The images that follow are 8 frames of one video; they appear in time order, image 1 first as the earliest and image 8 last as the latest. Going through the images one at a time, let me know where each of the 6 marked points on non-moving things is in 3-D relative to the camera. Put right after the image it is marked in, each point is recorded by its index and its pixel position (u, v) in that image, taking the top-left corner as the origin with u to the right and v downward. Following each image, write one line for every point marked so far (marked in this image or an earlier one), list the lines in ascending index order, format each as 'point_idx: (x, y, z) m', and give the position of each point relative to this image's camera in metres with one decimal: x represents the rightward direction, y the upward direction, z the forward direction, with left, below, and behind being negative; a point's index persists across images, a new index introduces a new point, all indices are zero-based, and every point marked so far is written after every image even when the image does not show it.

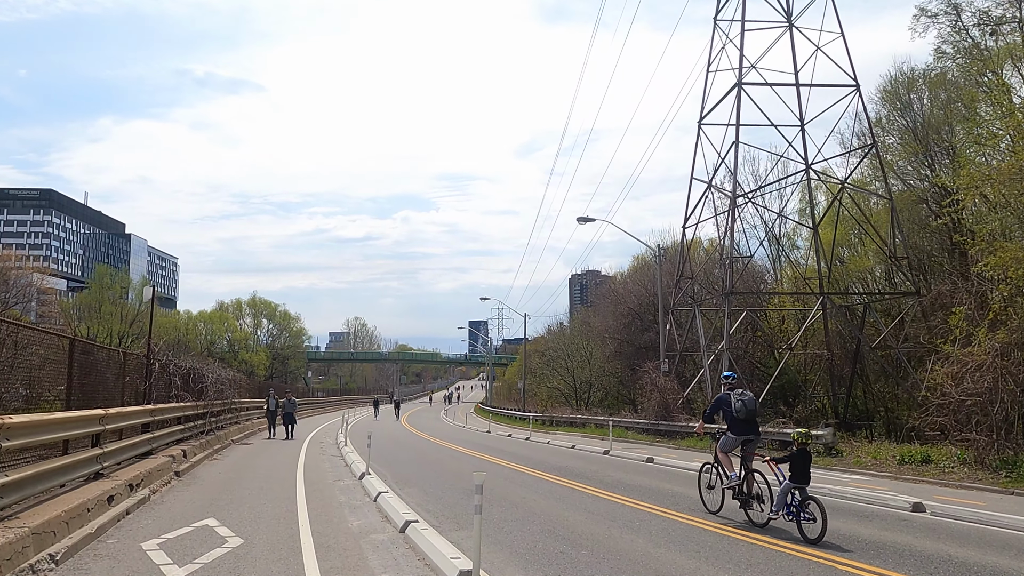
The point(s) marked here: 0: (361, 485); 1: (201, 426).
0: (-2.4, -3.1, +12.3) m
1: (-7.5, -3.3, +18.5) m
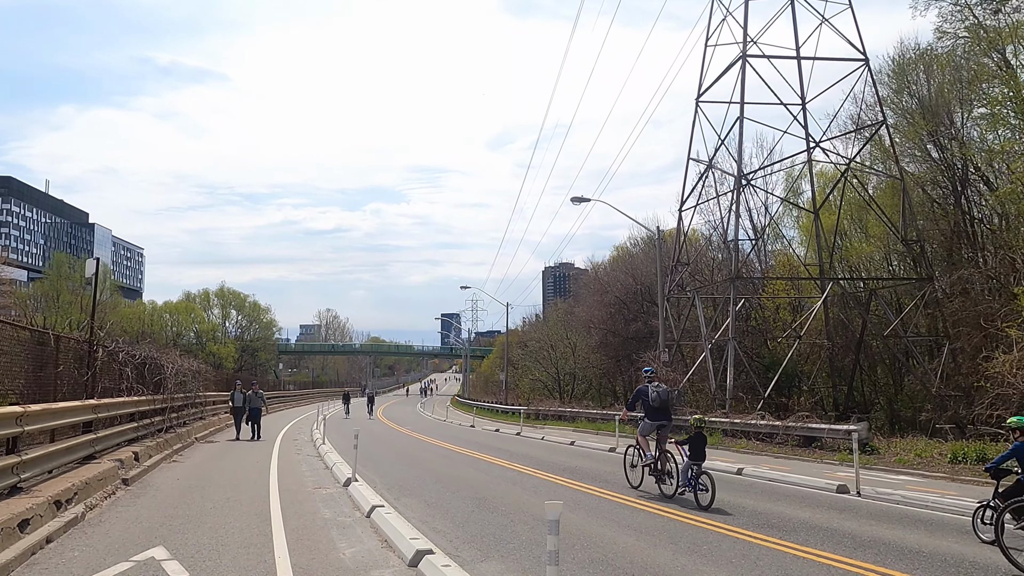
0: (-2.2, -2.8, +10.3) m
1: (-7.5, -2.8, +16.3) m
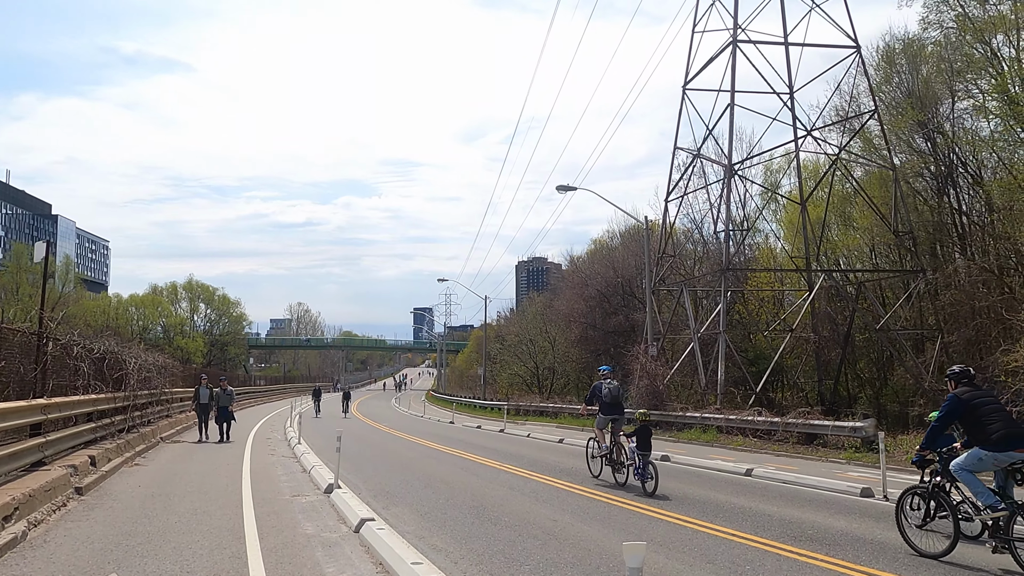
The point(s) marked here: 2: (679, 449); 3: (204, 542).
0: (-2.2, -2.6, +9.3) m
1: (-7.7, -2.6, +15.1) m
2: (+4.0, -3.8, +18.6) m
3: (-3.0, -2.4, +7.4) m
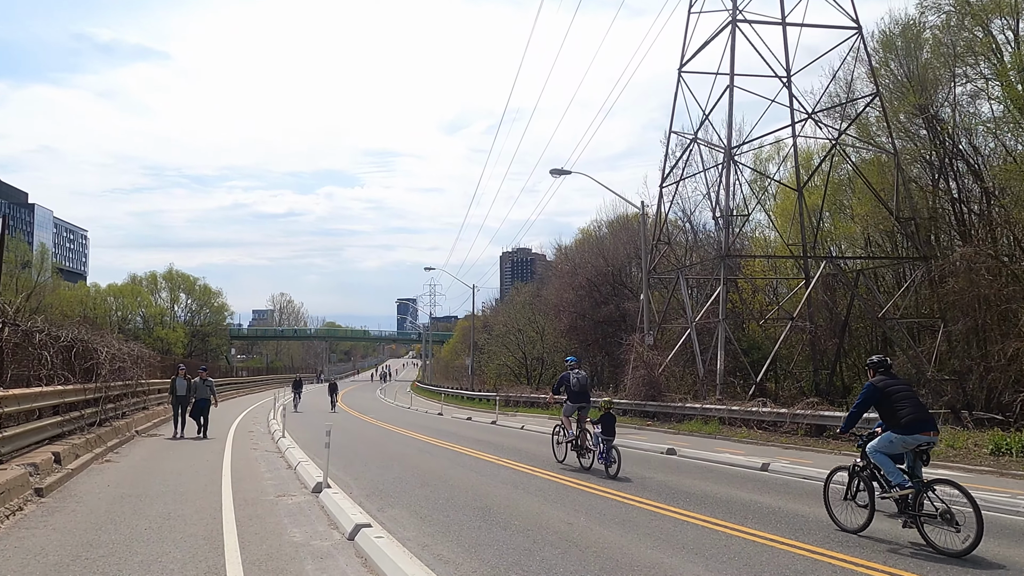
0: (-2.1, -2.4, +8.4) m
1: (-7.7, -2.3, +14.1) m
2: (+3.9, -3.5, +17.8) m
3: (-2.8, -2.2, +6.5) m
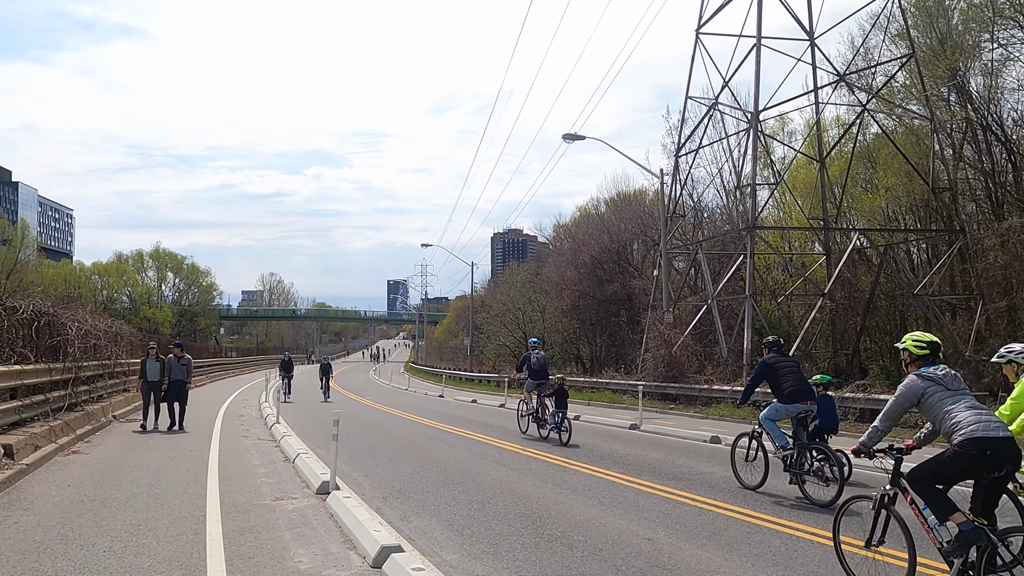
0: (-1.6, -2.0, +6.7) m
1: (-7.3, -1.8, +12.3) m
2: (+4.3, -2.9, +16.3) m
3: (-2.3, -1.9, +4.8) m
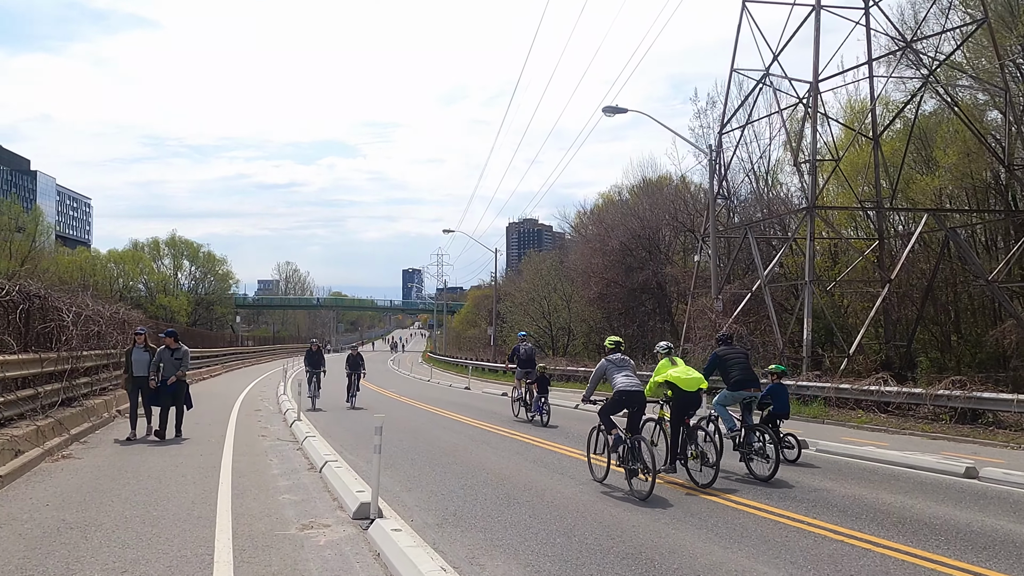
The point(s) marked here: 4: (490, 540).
0: (-0.9, -1.8, +5.1) m
1: (-6.5, -1.5, +10.8) m
2: (+5.1, -2.6, +14.6) m
3: (-1.7, -1.7, +3.2) m
4: (-0.1, -1.8, +5.7) m
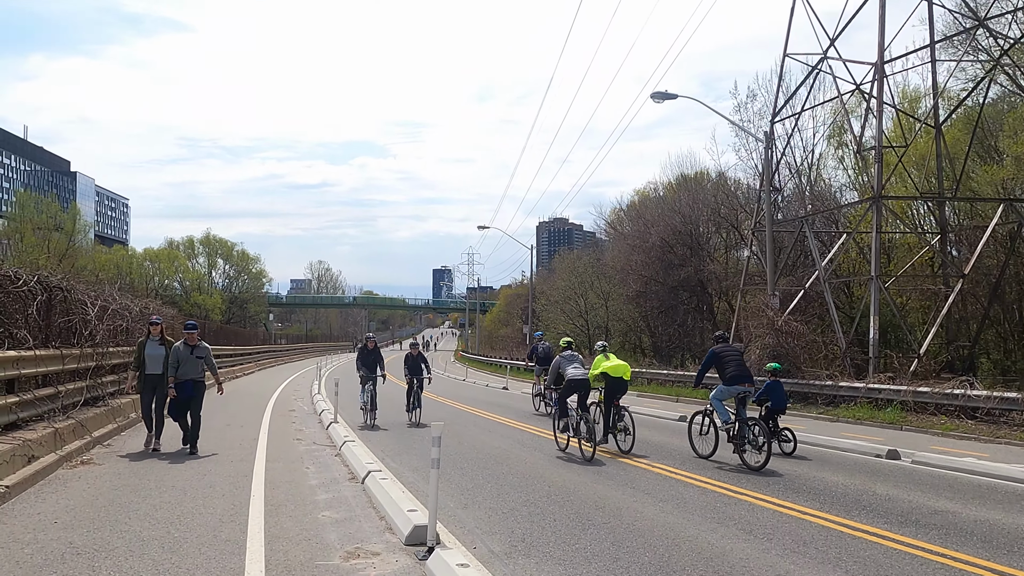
0: (-0.4, -1.7, +4.2) m
1: (-5.8, -1.4, +10.1) m
2: (+6.0, -2.5, +13.4) m
3: (-1.2, -1.6, +2.3) m
4: (+0.4, -1.7, +4.7) m
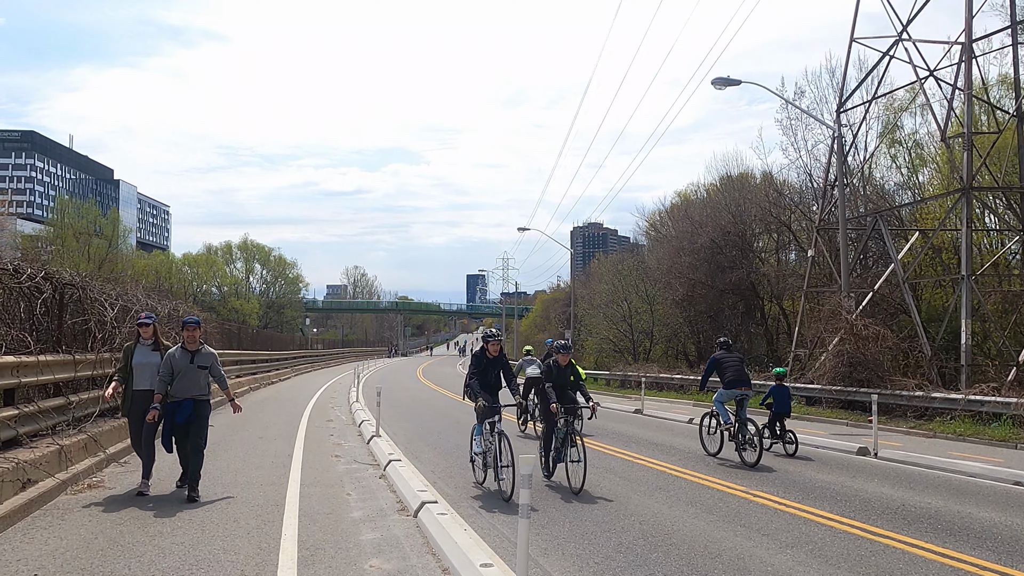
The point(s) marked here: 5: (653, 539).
0: (+0.2, -1.6, +2.8) m
1: (-5.0, -1.3, +9.0) m
2: (+6.9, -2.5, +11.8) m
3: (-0.8, -1.5, +1.0) m
4: (+1.0, -1.7, +3.3) m
5: (+1.1, -1.9, +5.7) m
